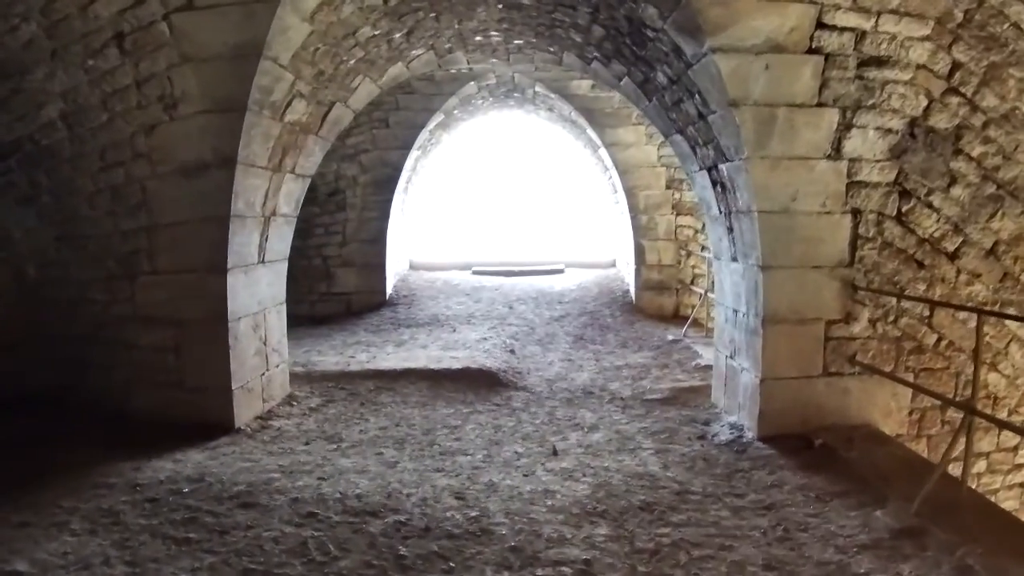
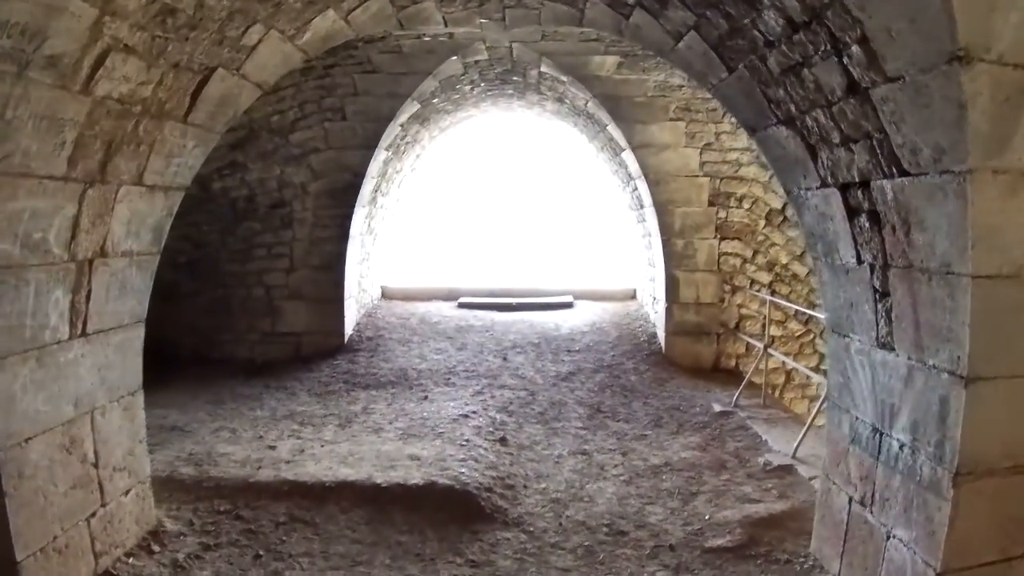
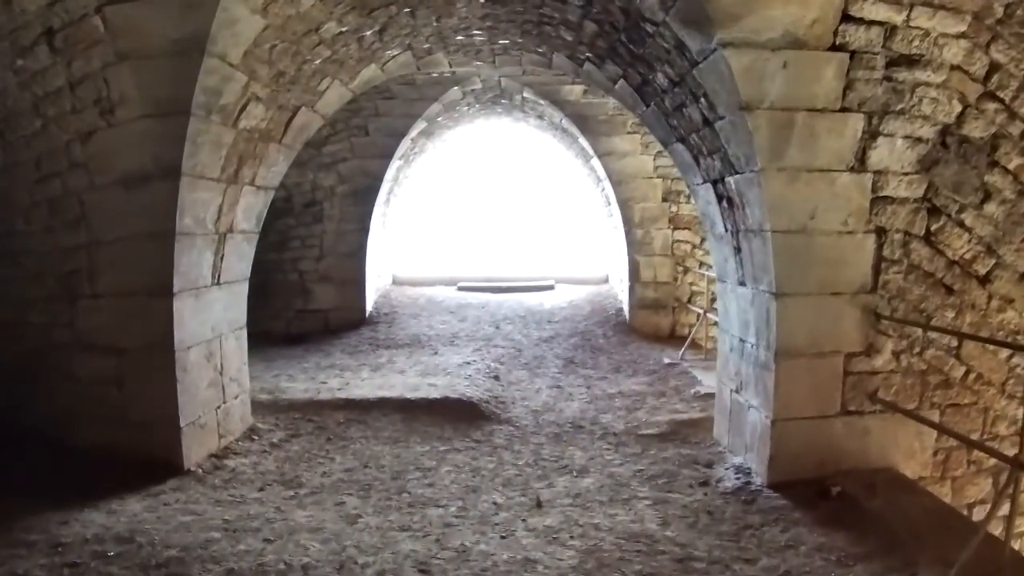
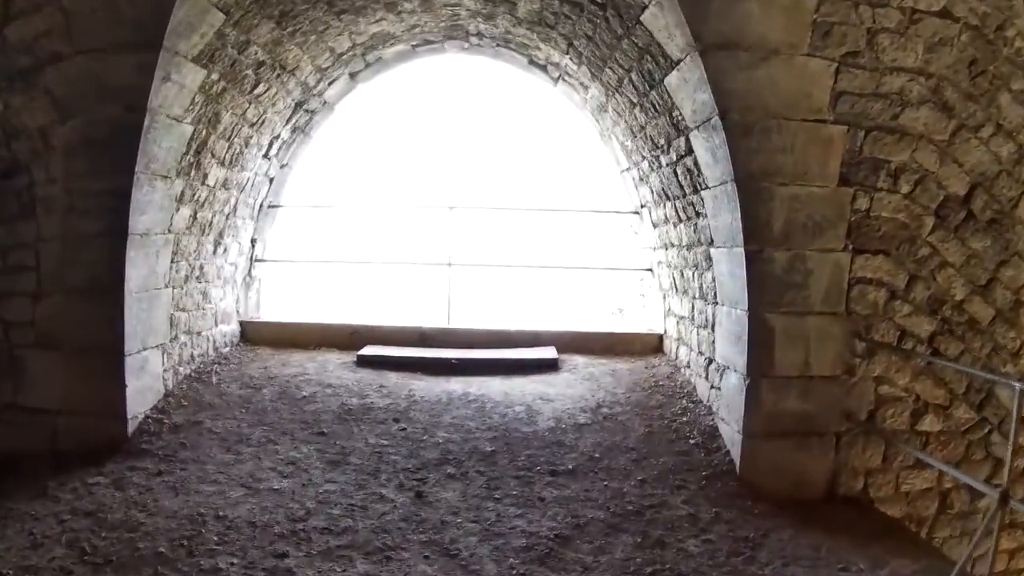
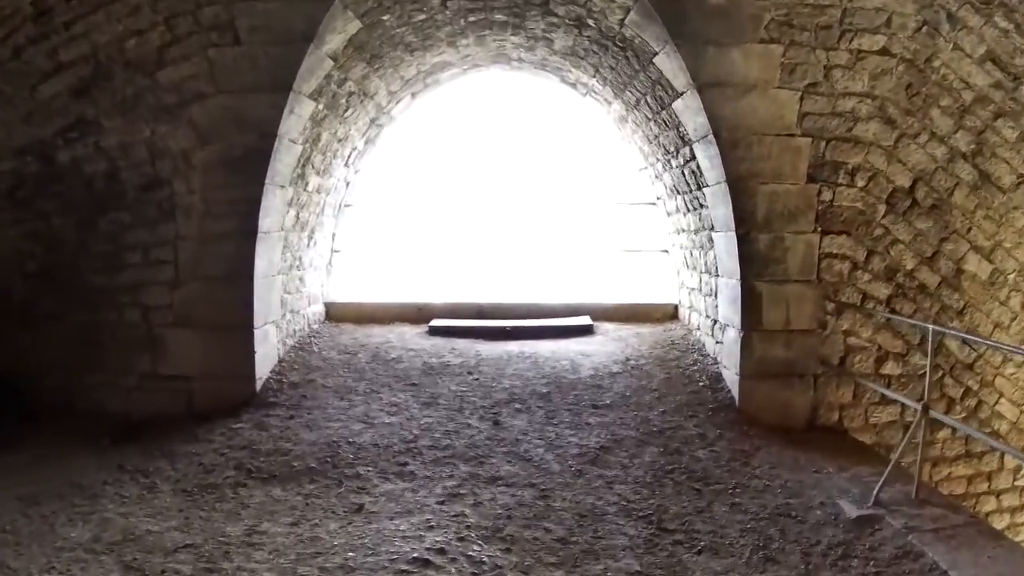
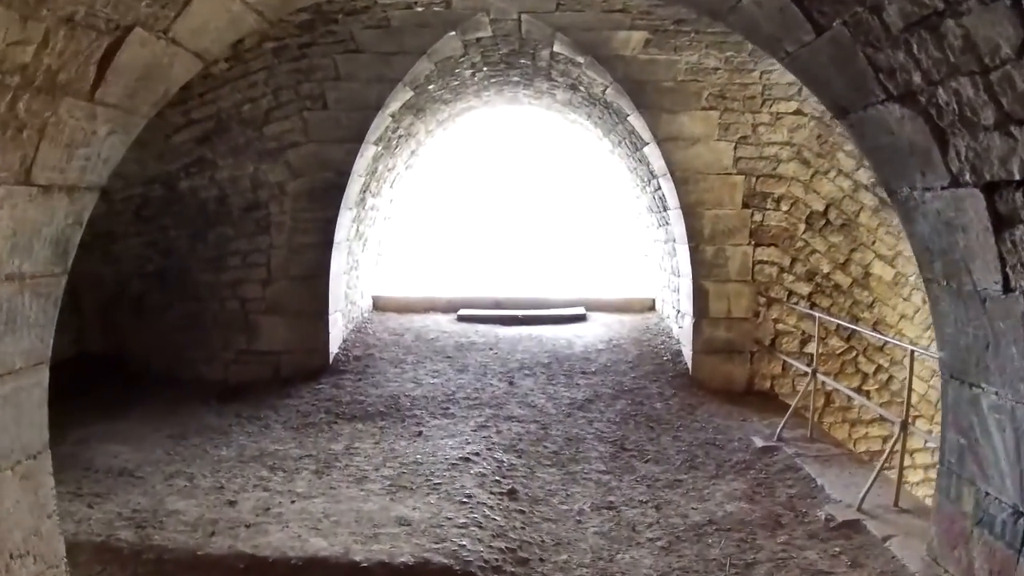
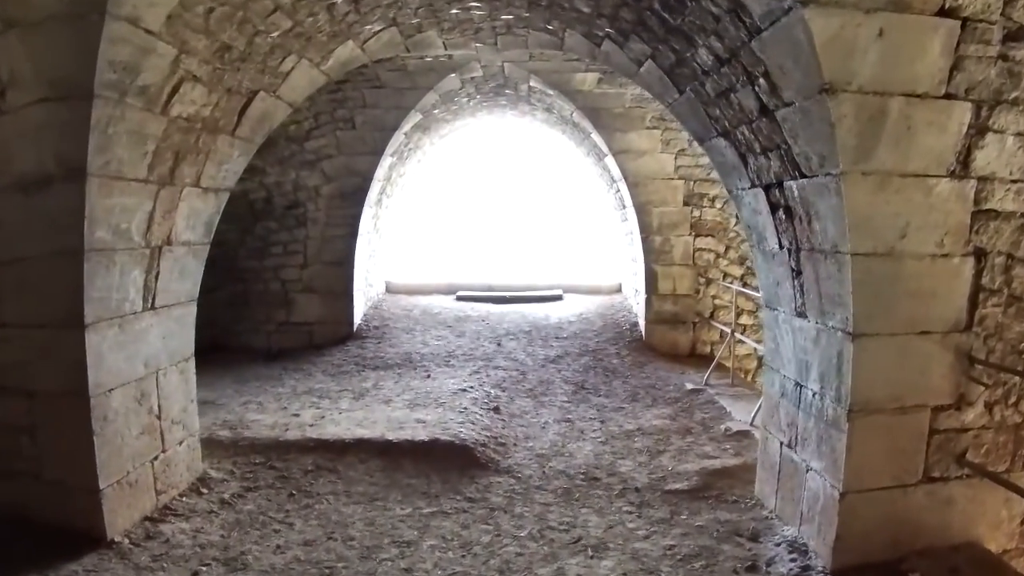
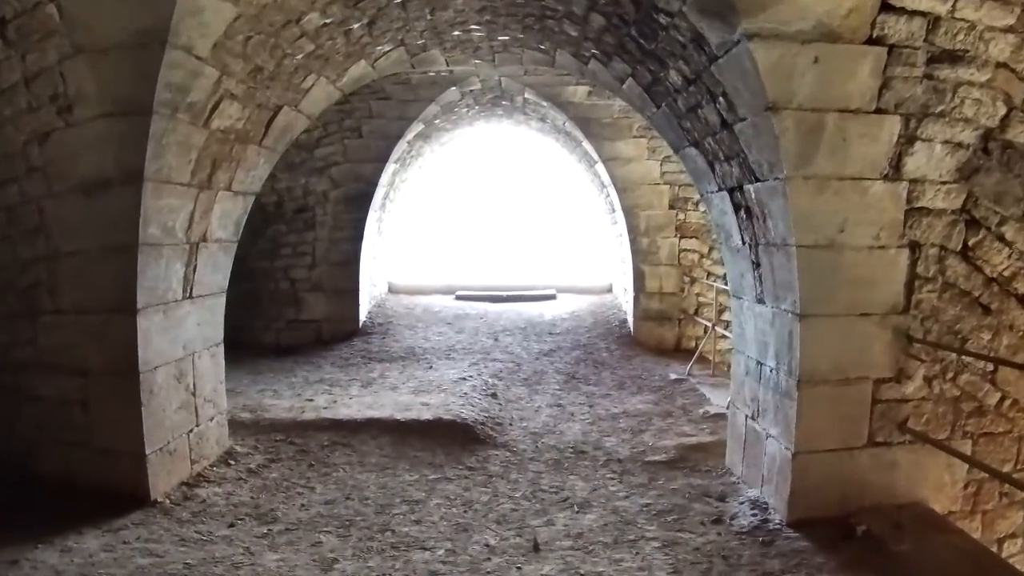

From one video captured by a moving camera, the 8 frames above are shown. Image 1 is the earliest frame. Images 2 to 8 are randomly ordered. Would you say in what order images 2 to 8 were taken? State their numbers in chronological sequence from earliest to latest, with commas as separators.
3, 8, 7, 2, 6, 5, 4
